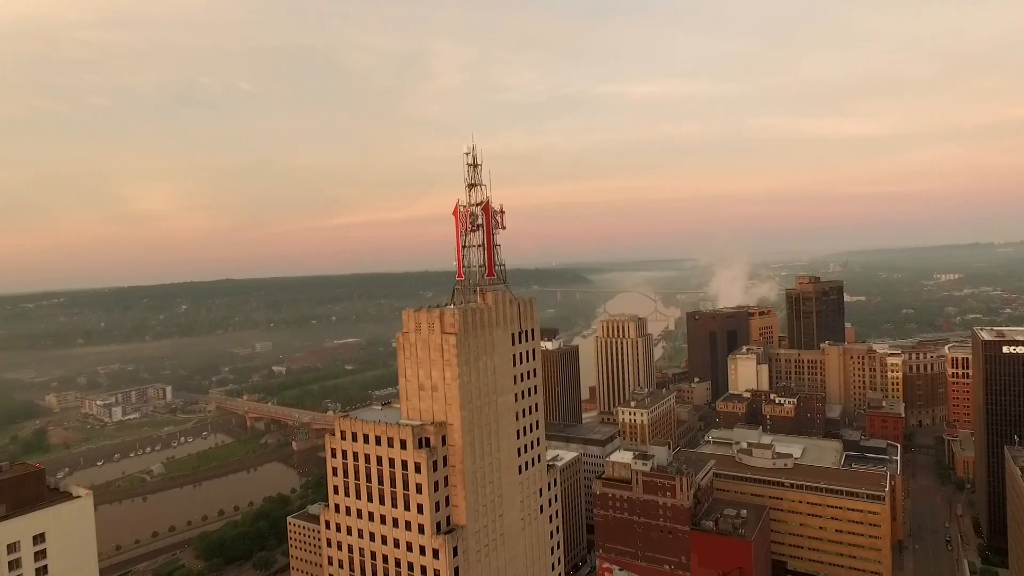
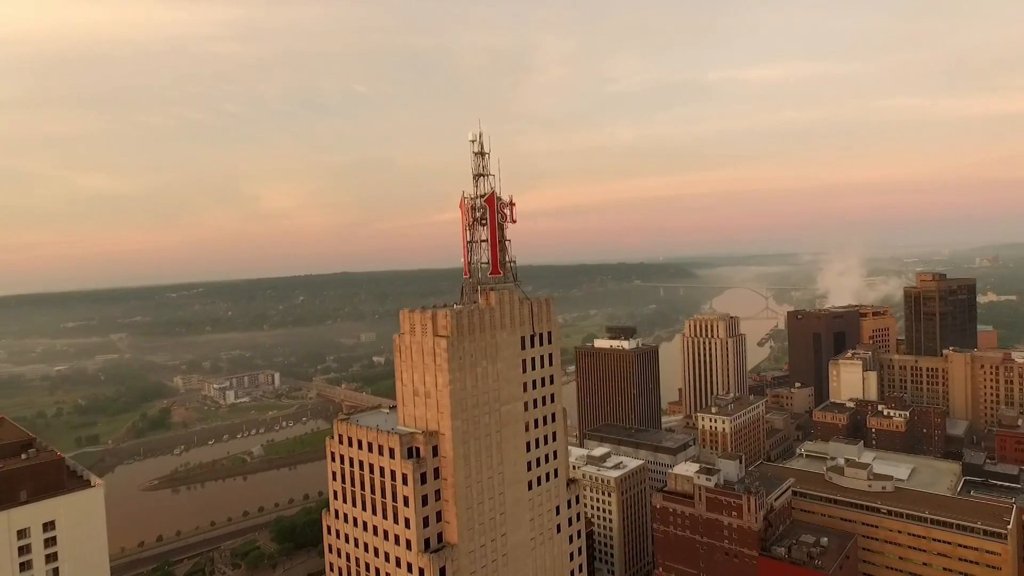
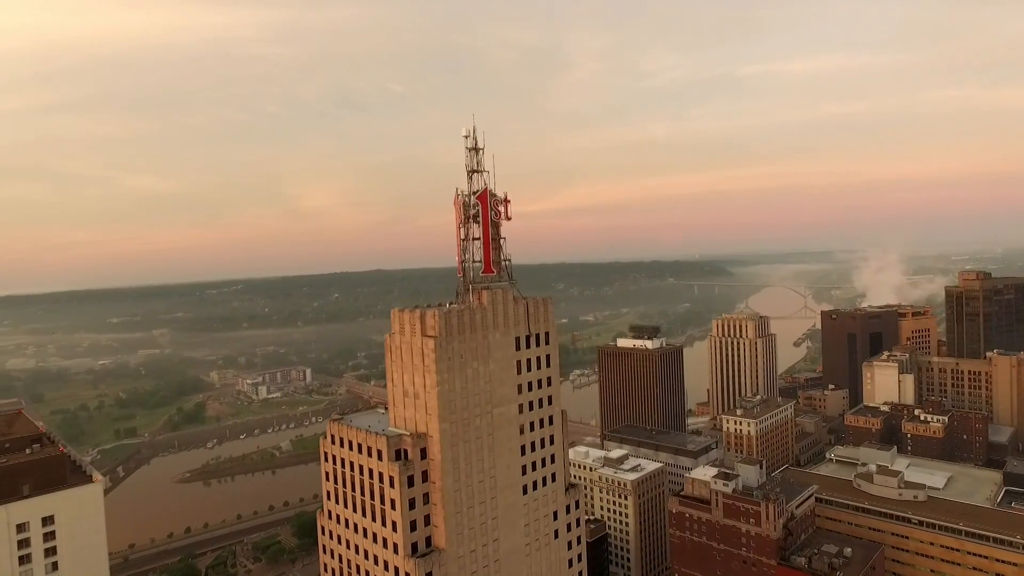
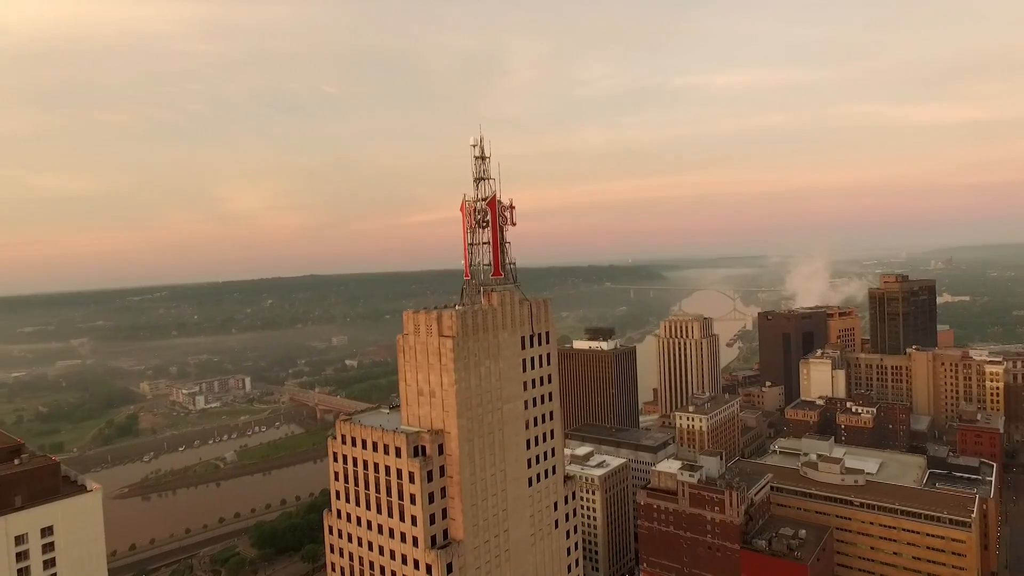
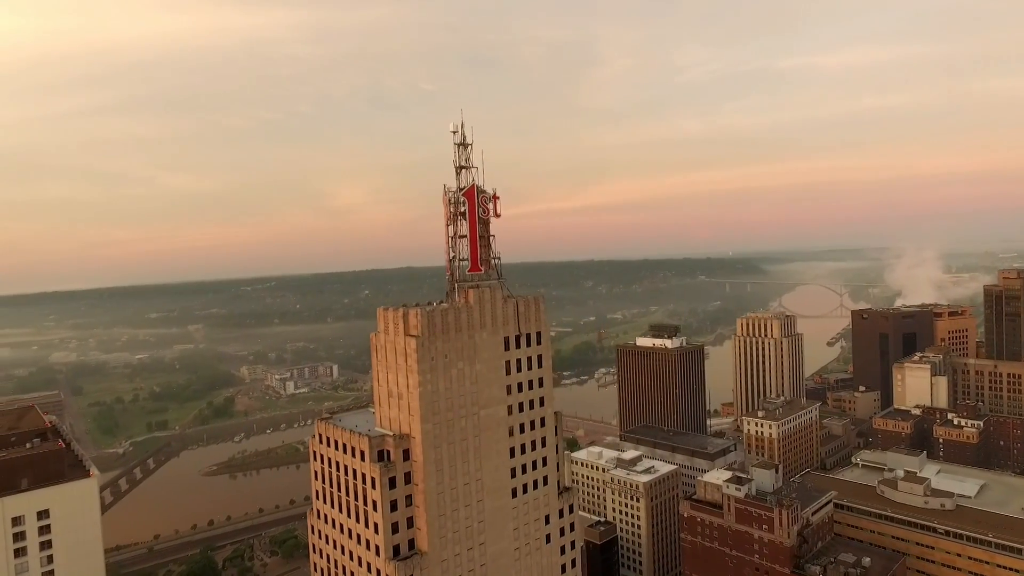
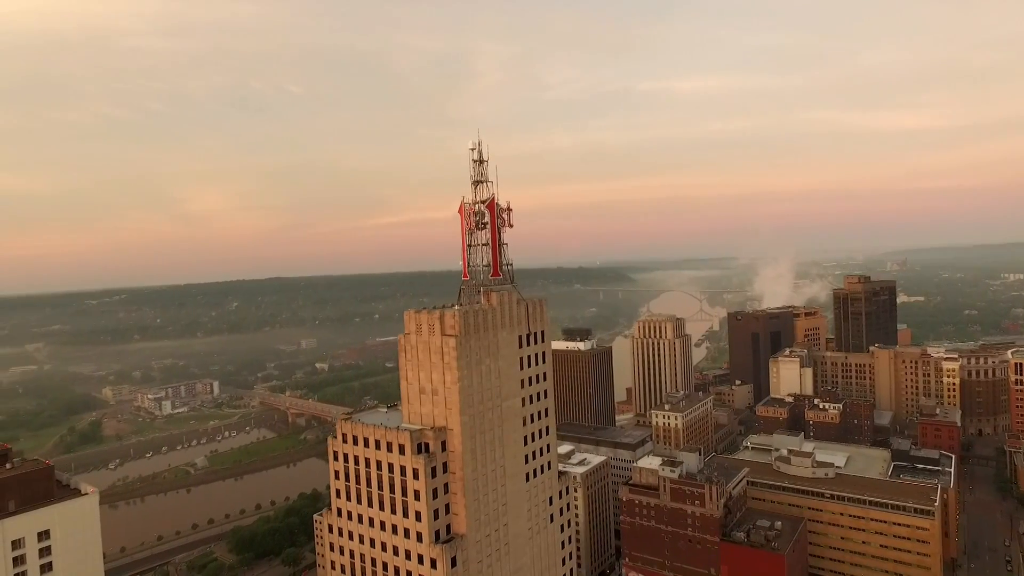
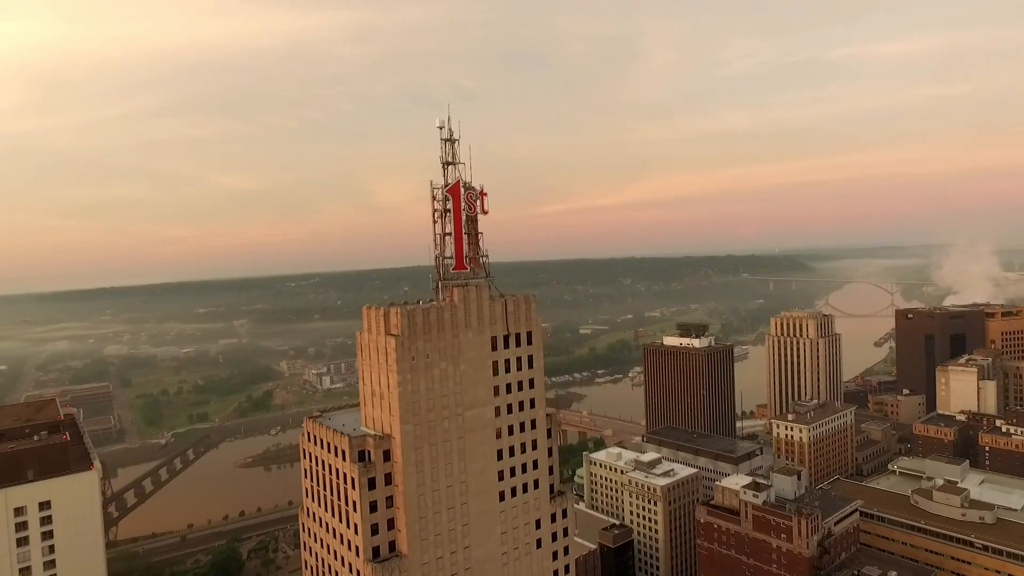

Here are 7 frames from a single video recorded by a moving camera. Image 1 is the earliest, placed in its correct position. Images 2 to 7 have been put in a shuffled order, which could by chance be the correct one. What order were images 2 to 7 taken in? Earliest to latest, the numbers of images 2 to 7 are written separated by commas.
6, 4, 2, 3, 5, 7
